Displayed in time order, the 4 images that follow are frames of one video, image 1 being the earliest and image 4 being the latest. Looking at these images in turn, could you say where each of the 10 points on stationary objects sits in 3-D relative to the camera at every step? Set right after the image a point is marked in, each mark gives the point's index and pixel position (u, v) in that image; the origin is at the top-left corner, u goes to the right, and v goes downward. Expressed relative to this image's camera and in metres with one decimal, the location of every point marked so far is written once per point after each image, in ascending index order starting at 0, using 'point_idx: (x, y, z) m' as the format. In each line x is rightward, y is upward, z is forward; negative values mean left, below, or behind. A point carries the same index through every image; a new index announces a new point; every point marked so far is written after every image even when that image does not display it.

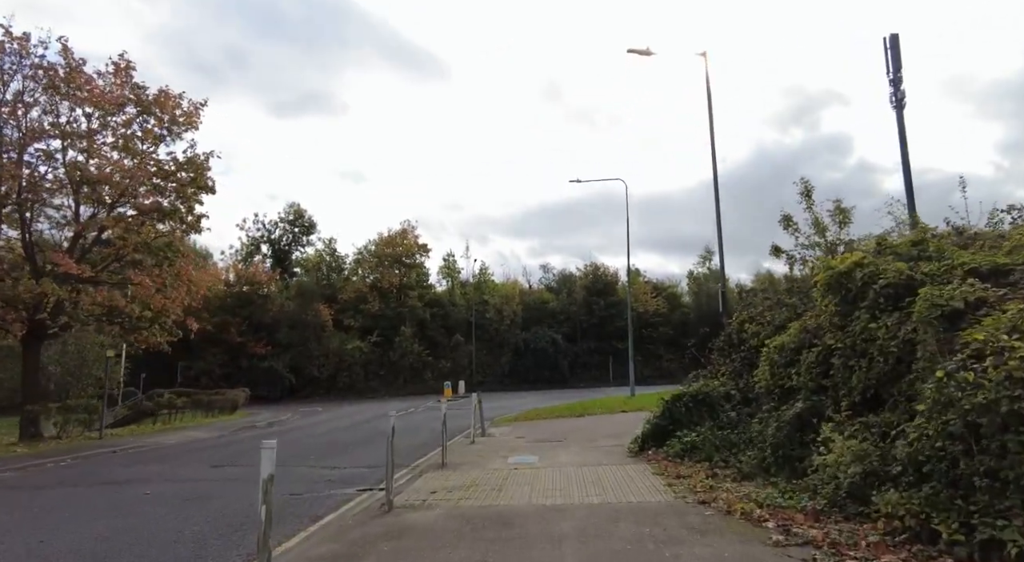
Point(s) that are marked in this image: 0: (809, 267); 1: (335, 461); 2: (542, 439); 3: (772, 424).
0: (+5.8, +0.3, +13.5) m
1: (-3.4, -3.5, +13.3) m
2: (+0.7, -3.6, +15.9) m
3: (+3.3, -1.8, +8.9) m
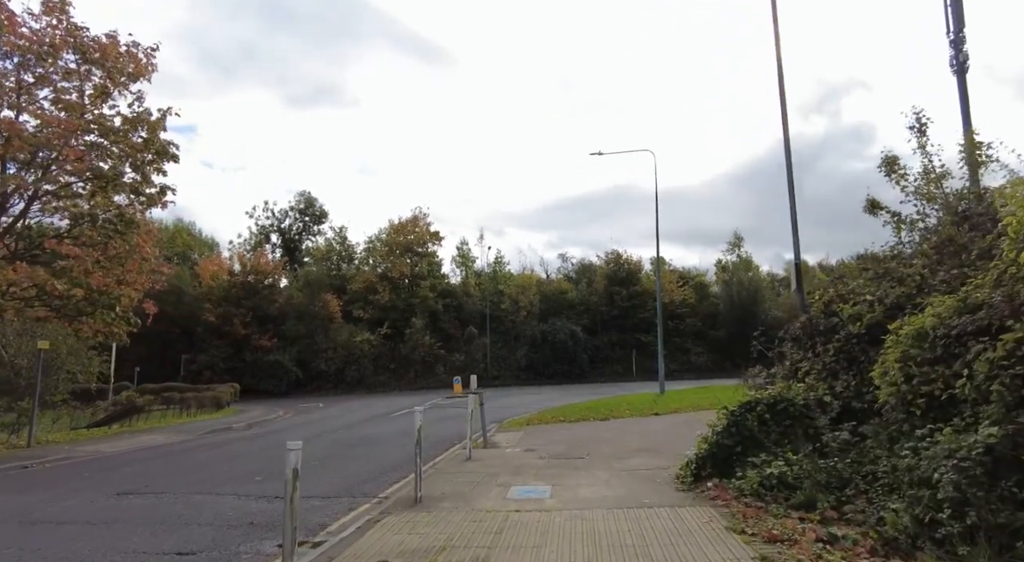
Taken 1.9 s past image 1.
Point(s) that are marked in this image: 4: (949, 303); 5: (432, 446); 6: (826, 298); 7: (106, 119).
0: (+5.9, +0.7, +9.9) m
1: (-3.4, -3.0, +10.0) m
2: (+0.8, -3.1, +12.5) m
3: (+3.3, -1.4, +5.4) m
4: (+4.1, -0.2, +6.5) m
5: (-1.8, -3.6, +15.0) m
6: (+4.6, -0.3, +10.2) m
7: (-9.9, +3.9, +16.9) m
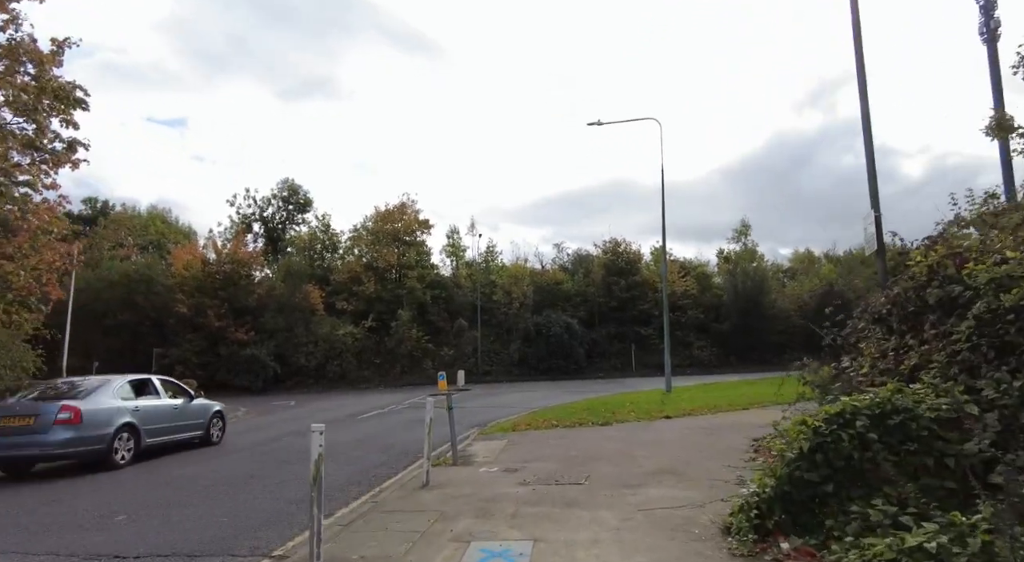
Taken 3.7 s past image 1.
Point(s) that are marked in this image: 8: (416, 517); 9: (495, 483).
0: (+5.5, +1.2, +6.7) m
1: (-3.7, -2.5, +6.8) m
2: (+0.4, -2.6, +9.3) m
3: (+3.0, -0.9, +2.2) m
4: (+3.8, +0.3, +3.3) m
5: (-2.2, -3.1, +11.8) m
6: (+4.3, +0.2, +7.0) m
7: (-10.3, +4.5, +13.6) m
8: (-1.0, -2.4, +7.1) m
9: (-0.2, -2.7, +9.2) m
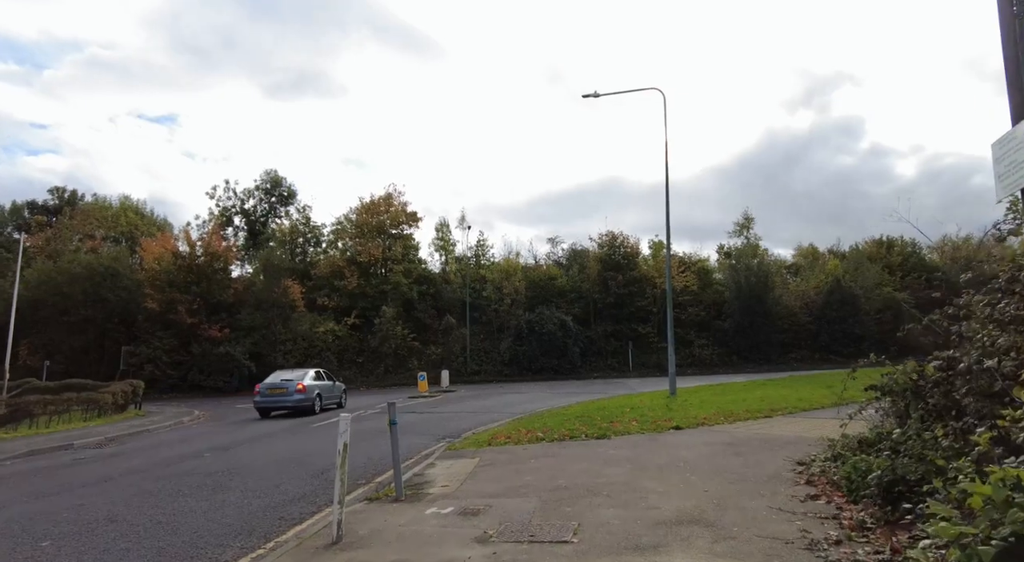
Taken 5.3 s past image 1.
0: (+5.1, +1.6, +3.7) m
1: (-4.1, -2.1, +3.7) m
2: (0.0, -2.3, +6.3) m
3: (+2.6, -0.6, -0.8) m
4: (+3.4, +0.6, +0.4) m
5: (-2.6, -2.7, +8.8) m
6: (+3.9, +0.6, +4.0) m
7: (-10.7, +4.9, +10.5) m
8: (-1.4, -2.0, +4.1) m
9: (-0.7, -2.3, +6.2) m
